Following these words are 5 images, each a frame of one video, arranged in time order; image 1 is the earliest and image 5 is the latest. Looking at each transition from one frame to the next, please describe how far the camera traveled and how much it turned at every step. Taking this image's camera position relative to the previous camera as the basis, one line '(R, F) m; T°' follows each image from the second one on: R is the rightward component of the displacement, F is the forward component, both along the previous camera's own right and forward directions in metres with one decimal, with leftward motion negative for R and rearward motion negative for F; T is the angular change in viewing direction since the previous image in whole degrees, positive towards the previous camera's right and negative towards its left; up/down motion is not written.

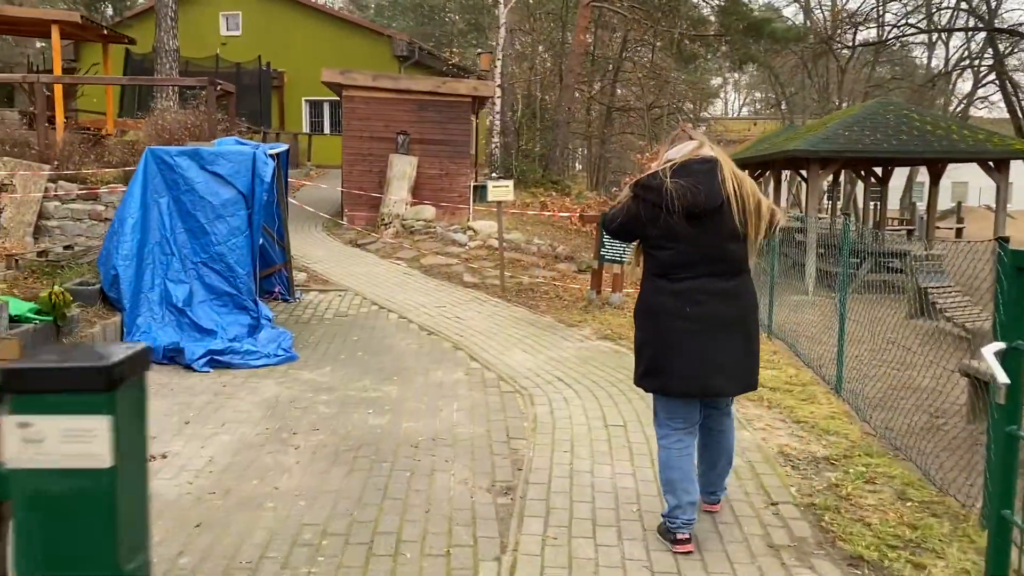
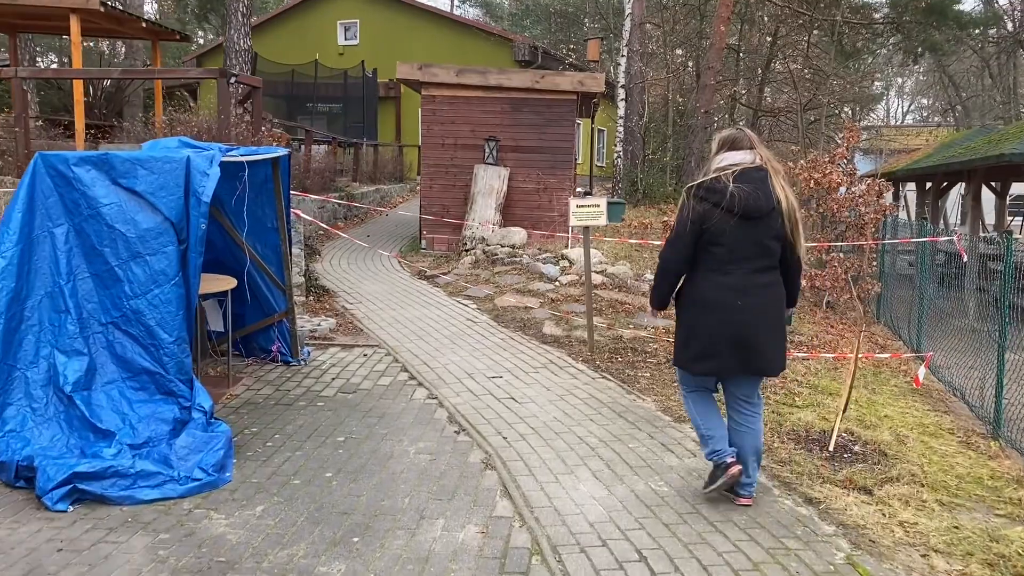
(+0.4, +2.6) m; -9°
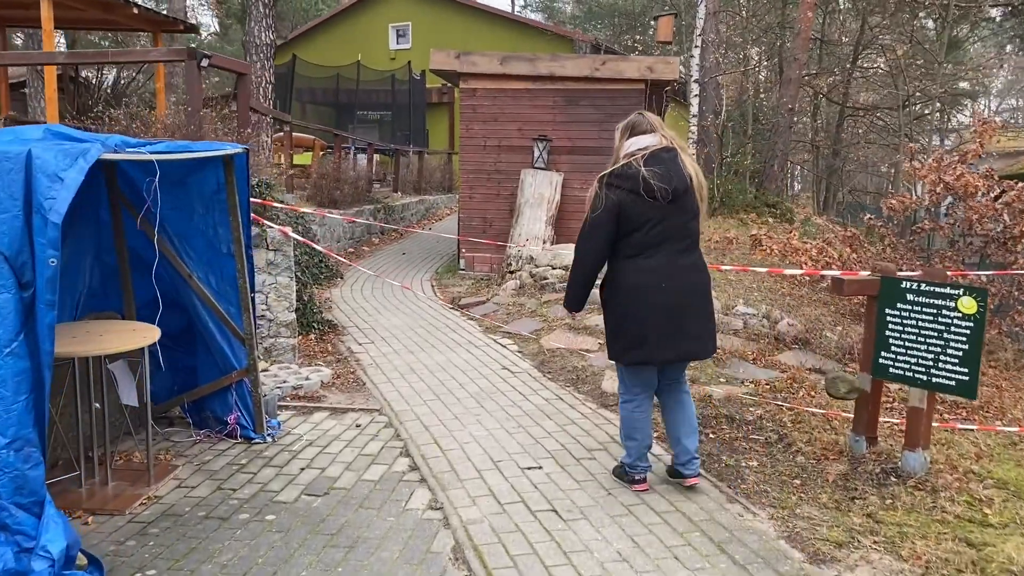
(+0.1, +1.8) m; -4°
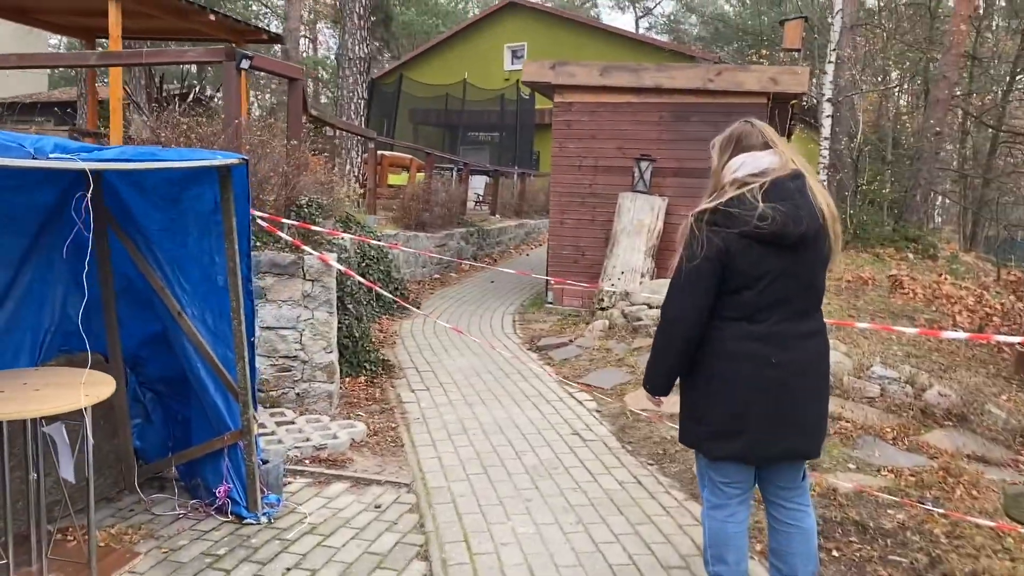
(+0.2, +1.0) m; -8°
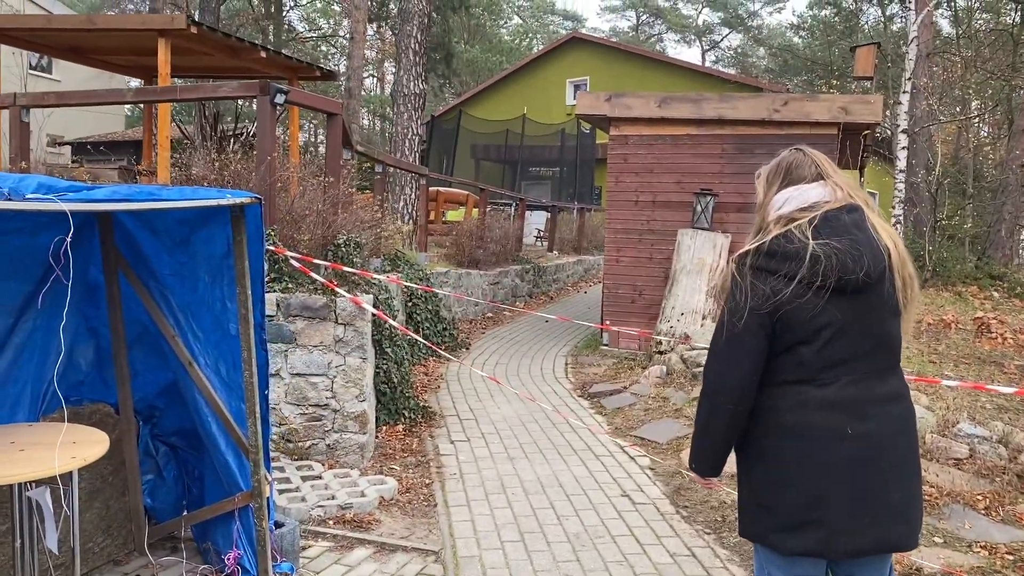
(+0.1, +0.4) m; -4°
